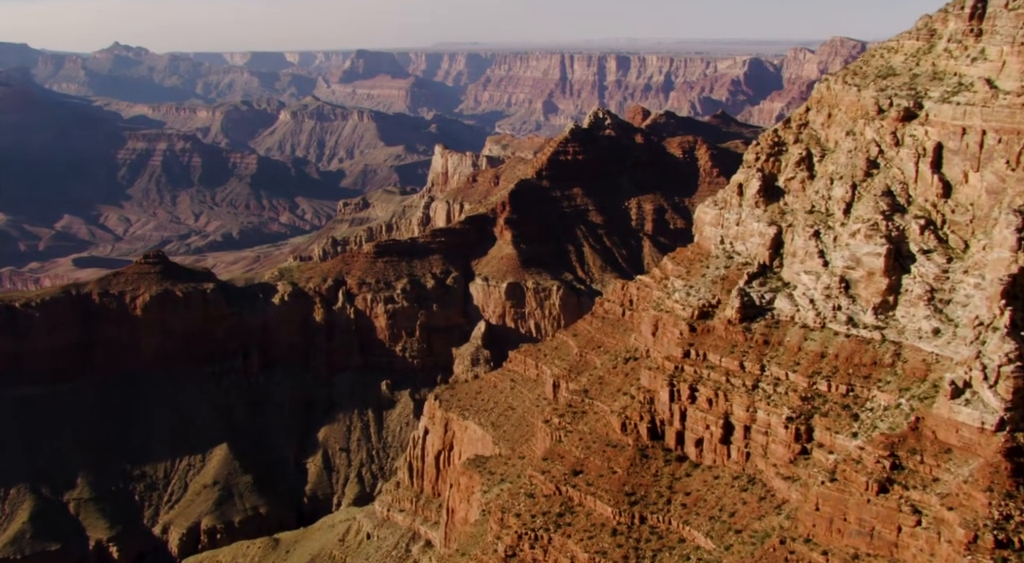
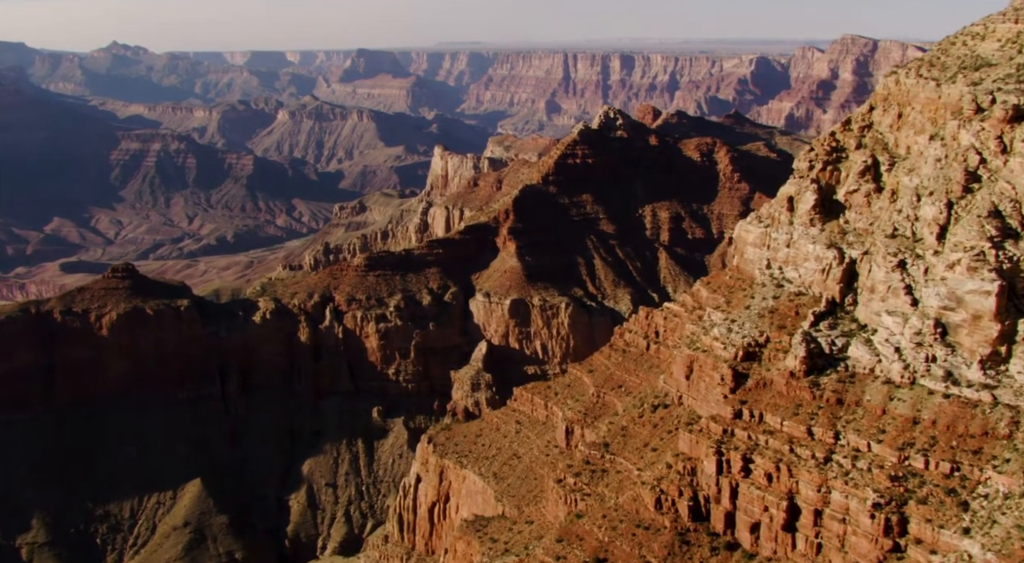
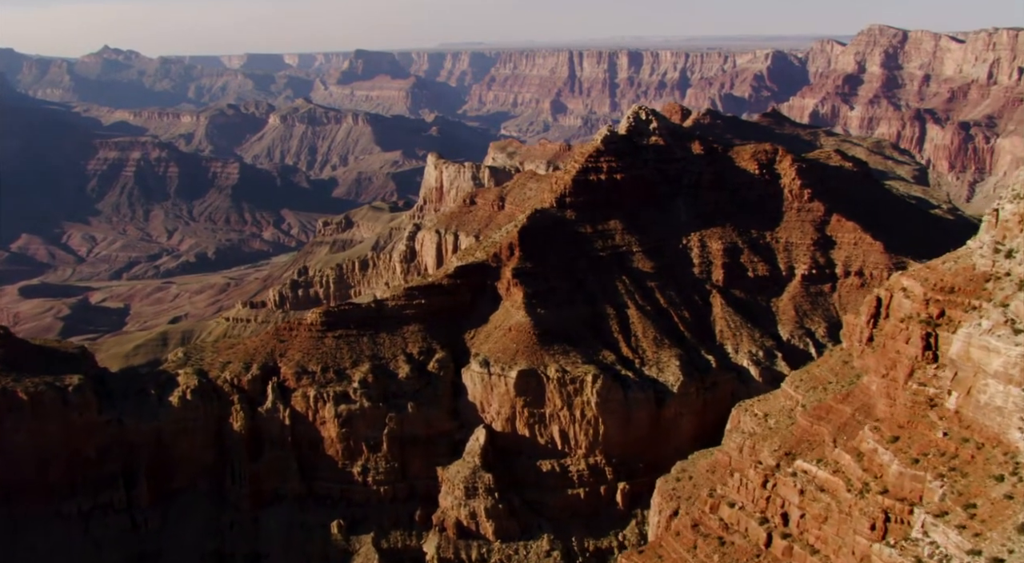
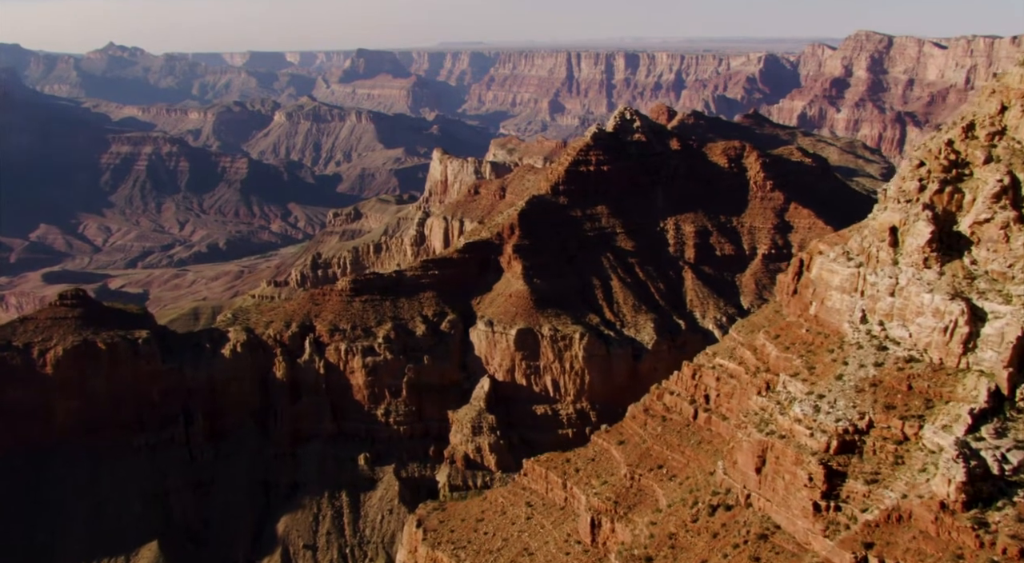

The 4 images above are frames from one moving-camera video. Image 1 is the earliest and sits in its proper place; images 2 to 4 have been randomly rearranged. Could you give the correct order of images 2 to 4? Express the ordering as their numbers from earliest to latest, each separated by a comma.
2, 4, 3
